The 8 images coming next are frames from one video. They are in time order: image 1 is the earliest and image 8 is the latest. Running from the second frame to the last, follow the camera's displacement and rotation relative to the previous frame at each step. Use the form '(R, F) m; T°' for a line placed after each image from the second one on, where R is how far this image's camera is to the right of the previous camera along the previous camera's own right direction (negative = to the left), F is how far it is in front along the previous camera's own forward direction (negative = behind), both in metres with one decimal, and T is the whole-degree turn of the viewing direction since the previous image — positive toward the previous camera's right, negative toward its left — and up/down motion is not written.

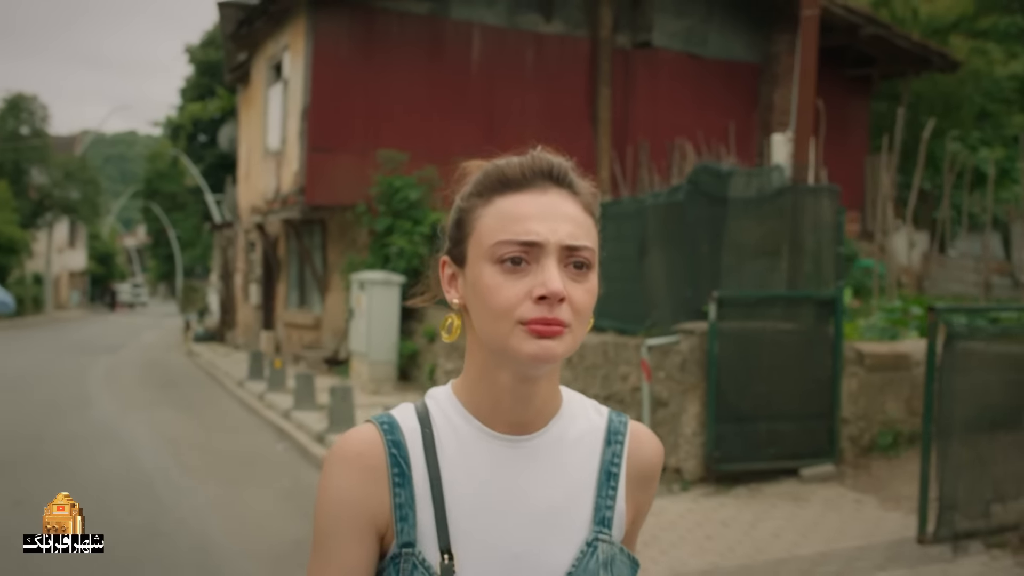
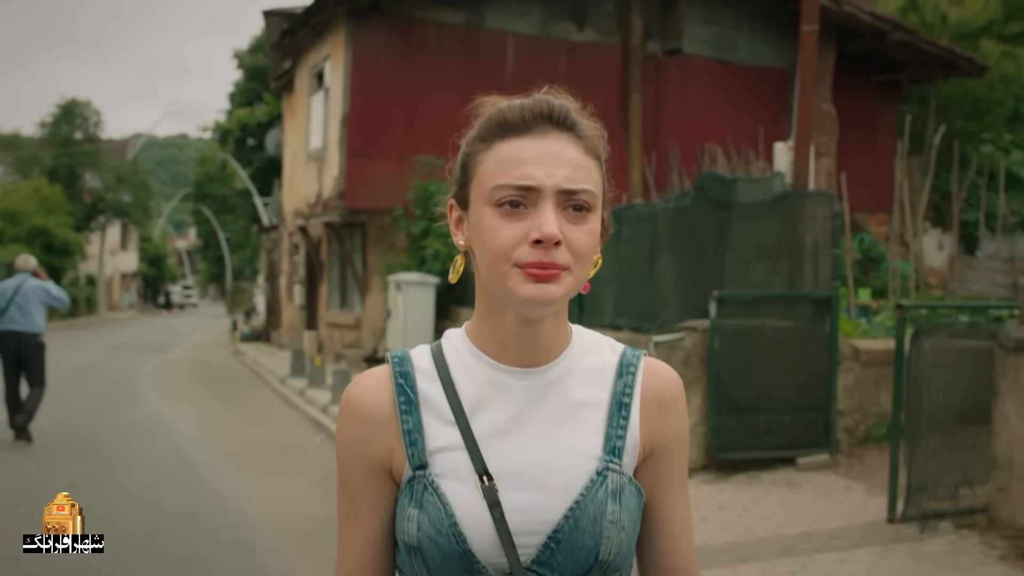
(+0.2, -0.5) m; -3°
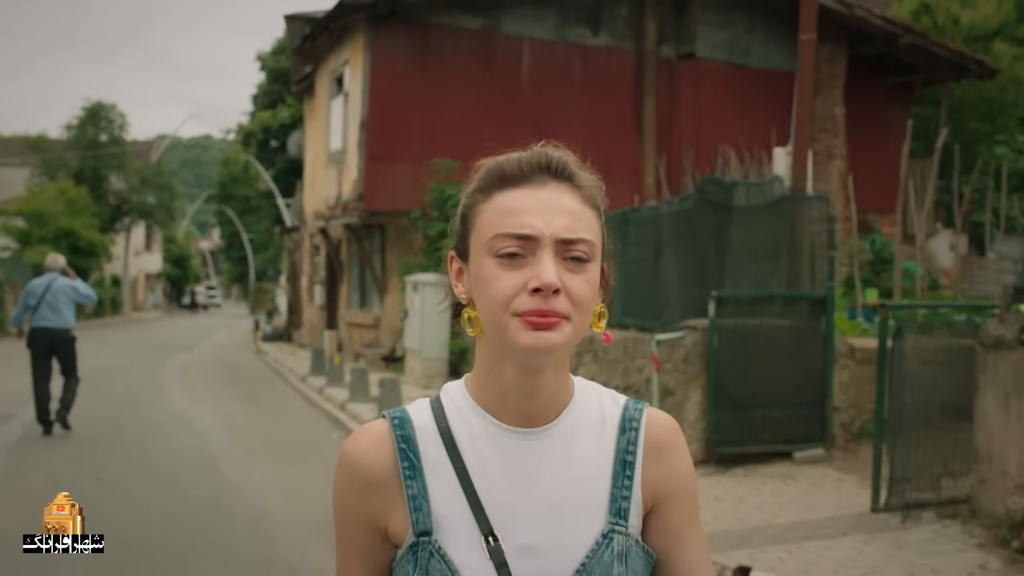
(+0.1, -0.3) m; -1°
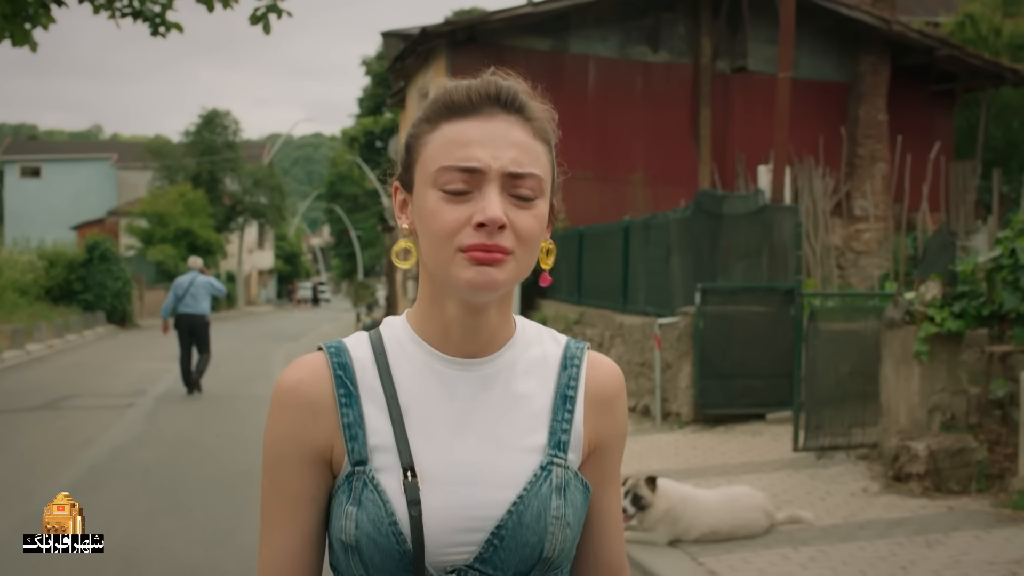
(+0.7, -2.0) m; -6°
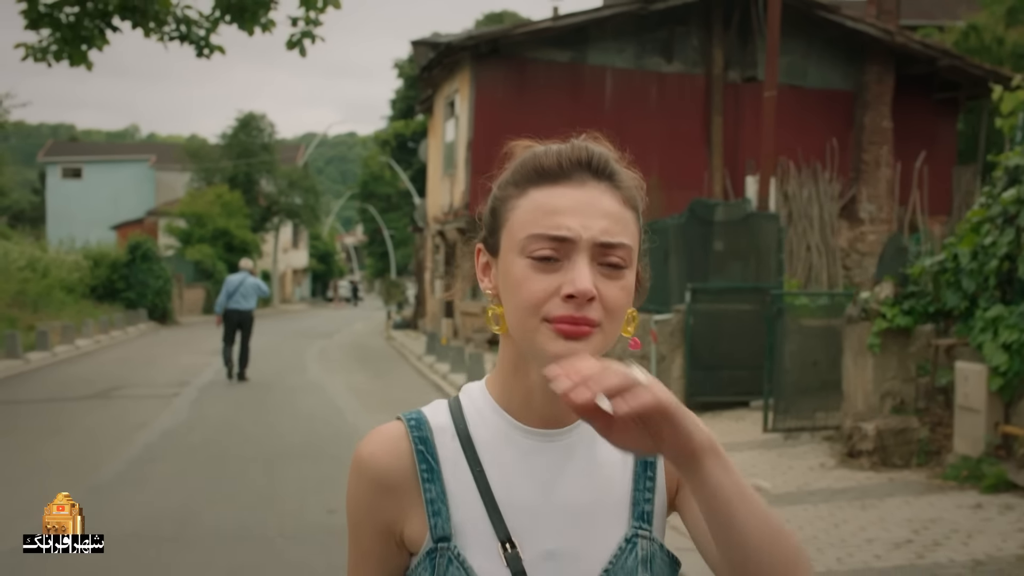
(+0.3, -1.1) m; -2°
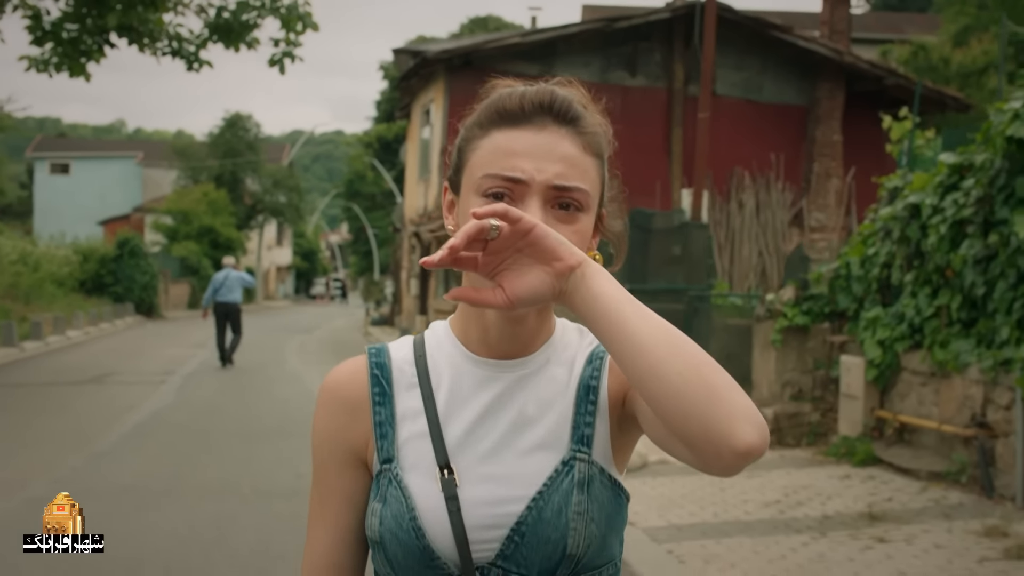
(+0.4, -1.1) m; +1°
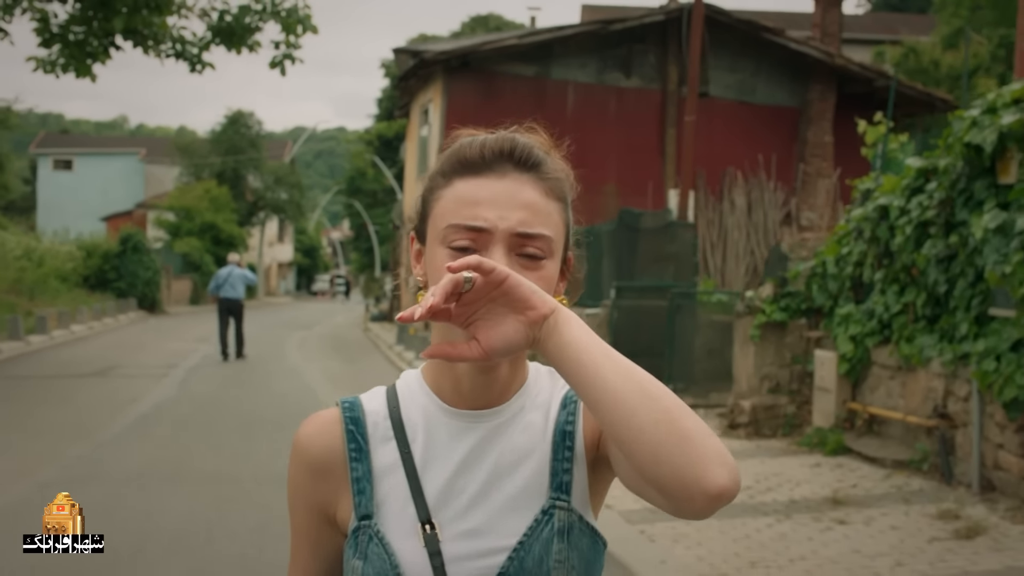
(+0.1, -0.4) m; 0°
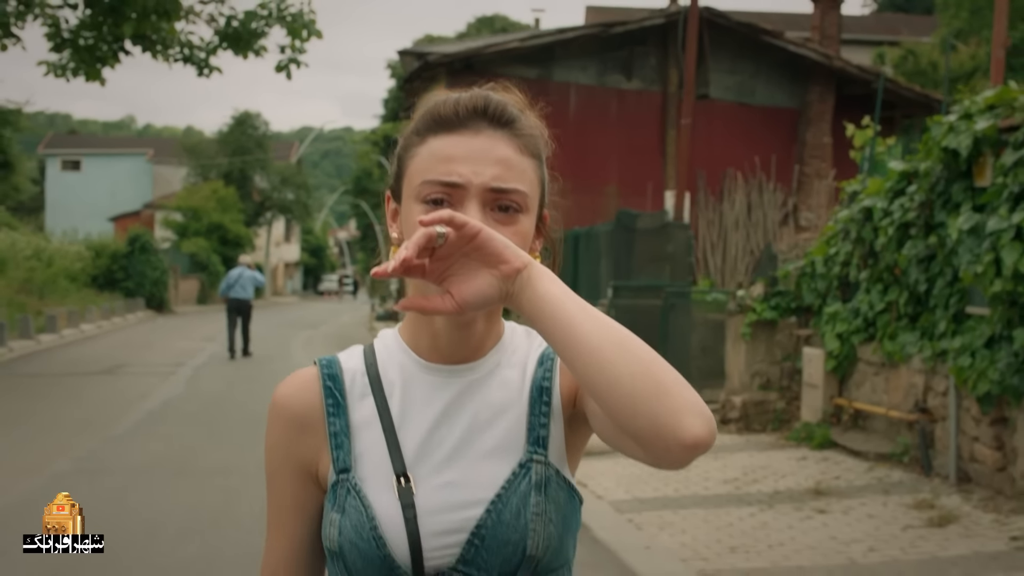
(+0.1, -0.3) m; 0°
